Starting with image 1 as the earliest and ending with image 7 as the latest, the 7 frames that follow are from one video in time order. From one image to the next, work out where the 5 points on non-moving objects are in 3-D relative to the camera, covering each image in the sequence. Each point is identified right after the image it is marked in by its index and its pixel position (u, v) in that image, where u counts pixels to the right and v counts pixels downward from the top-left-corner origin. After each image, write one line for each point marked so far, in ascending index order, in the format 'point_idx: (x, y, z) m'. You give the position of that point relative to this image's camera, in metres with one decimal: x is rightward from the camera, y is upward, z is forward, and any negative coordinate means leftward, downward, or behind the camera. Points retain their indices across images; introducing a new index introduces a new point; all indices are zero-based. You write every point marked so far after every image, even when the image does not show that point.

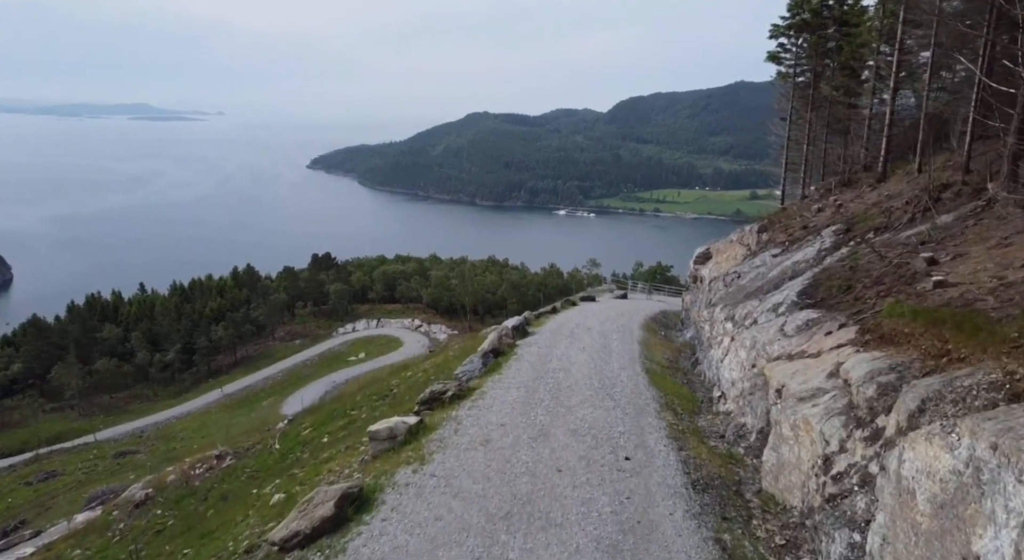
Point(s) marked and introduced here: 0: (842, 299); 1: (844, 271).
0: (+8.7, -0.5, +16.4) m
1: (+9.6, +0.3, +18.0) m
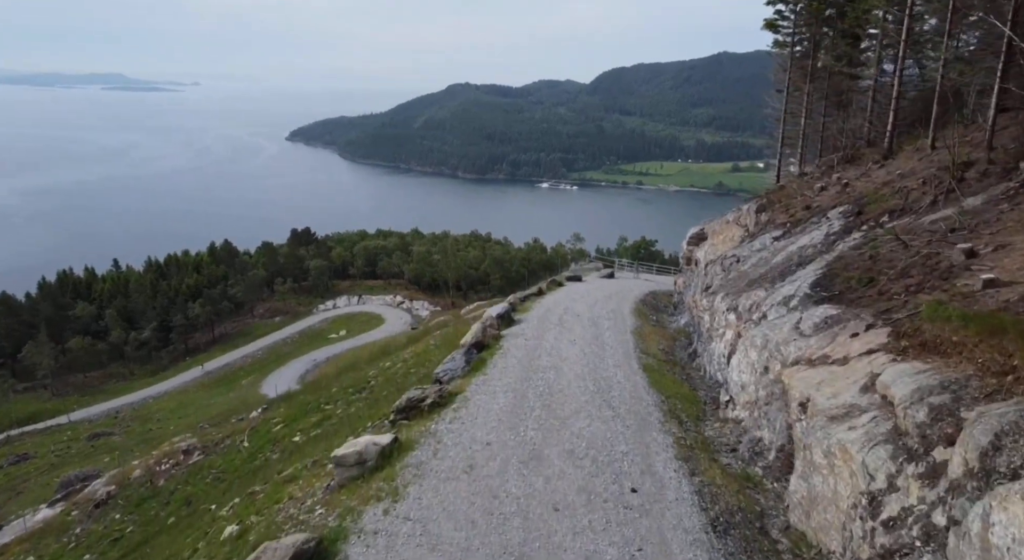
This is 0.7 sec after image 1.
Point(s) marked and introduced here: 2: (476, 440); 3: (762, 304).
0: (+8.4, -0.3, +14.7) m
1: (+9.2, +0.5, +16.3) m
2: (-0.8, -3.7, +14.2) m
3: (+7.4, -0.7, +18.3) m
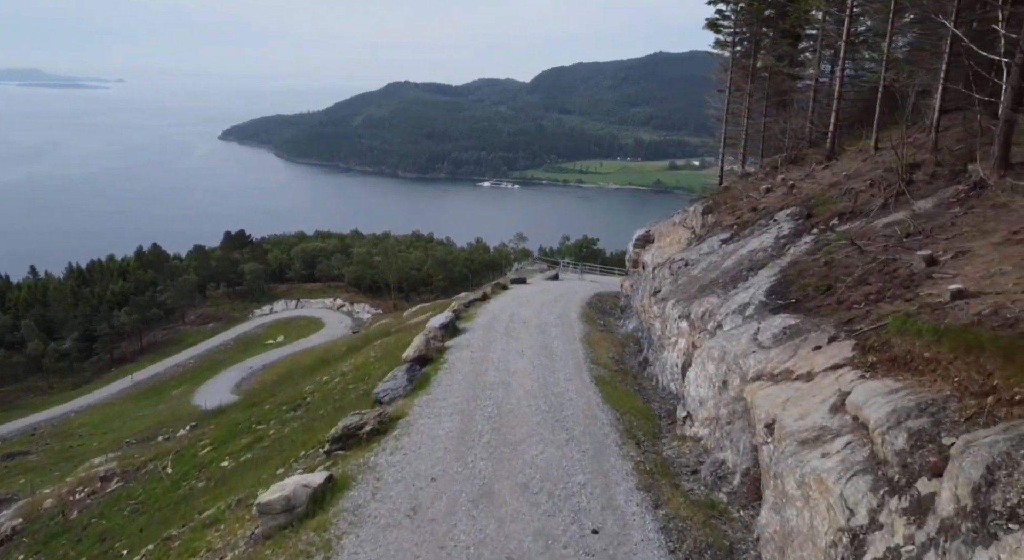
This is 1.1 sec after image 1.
0: (+7.1, -0.5, +14.2) m
1: (+7.8, +0.4, +15.9) m
2: (-1.9, -4.1, +12.9) m
3: (+5.8, -0.9, +17.7) m
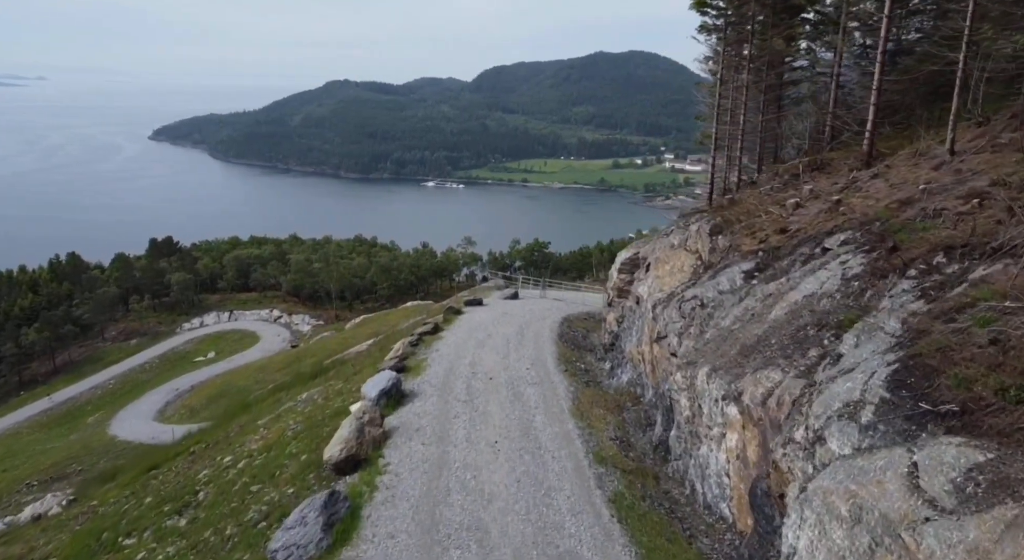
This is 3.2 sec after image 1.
0: (+7.0, -1.9, +8.3) m
1: (+7.5, -1.0, +10.0) m
2: (-1.9, -5.7, +6.3) m
3: (+5.4, -2.3, +11.7) m
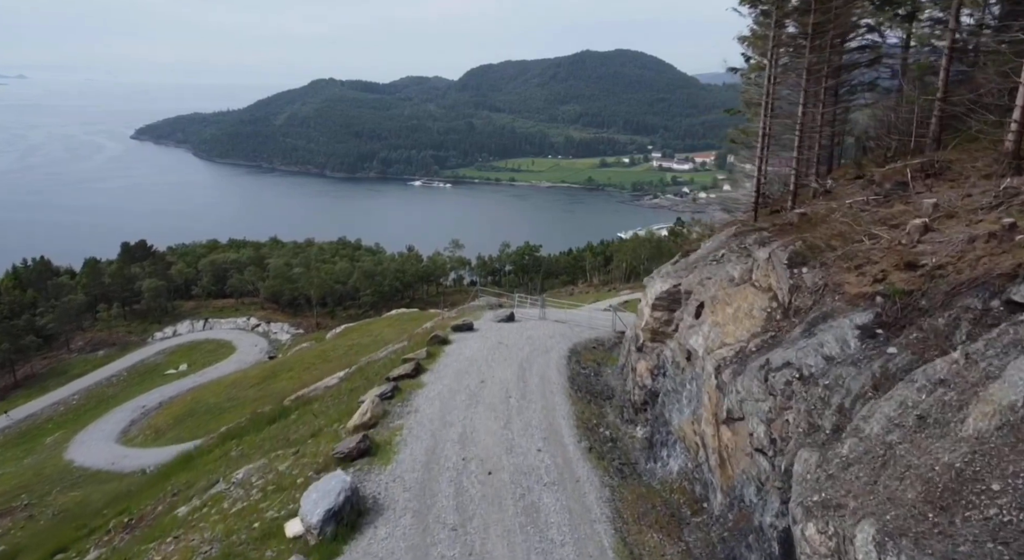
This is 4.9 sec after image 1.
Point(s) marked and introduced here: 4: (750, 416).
0: (+7.4, -3.2, +2.0) m
1: (+7.9, -2.4, +3.7) m
2: (-1.3, -7.0, -0.2) m
3: (+5.8, -3.7, +5.3) m
4: (+5.2, -3.0, +13.7) m
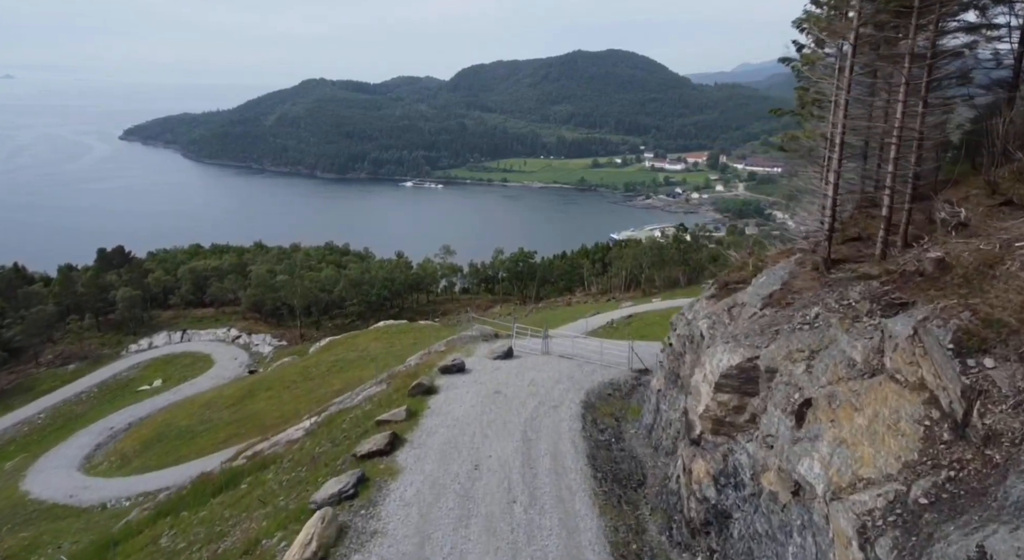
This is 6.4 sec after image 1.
0: (+7.8, -4.9, -4.2) m
1: (+8.3, -4.0, -2.5) m
2: (-0.9, -8.7, -6.6) m
3: (+6.1, -5.3, -0.9) m
4: (+5.4, -4.7, +7.5) m
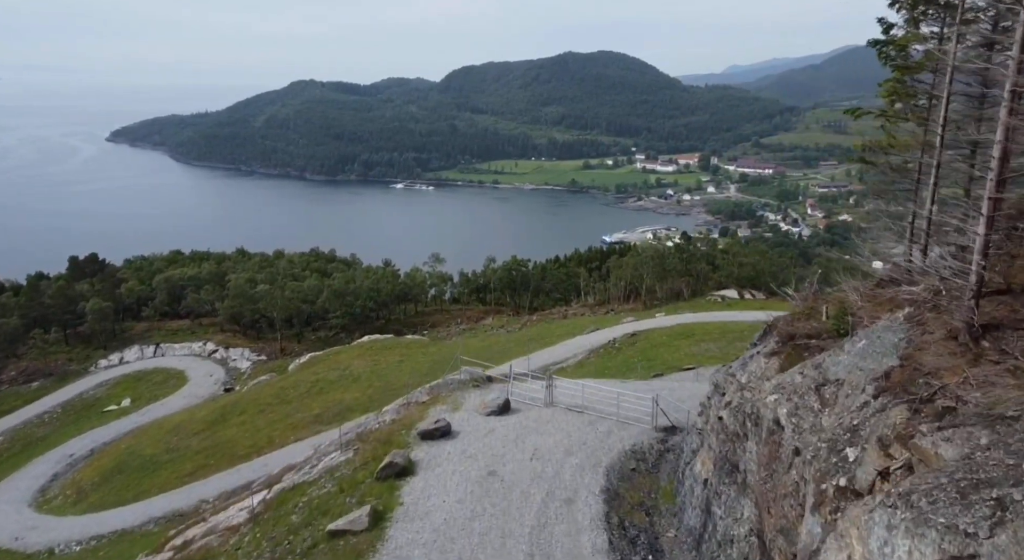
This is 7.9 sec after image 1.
0: (+8.2, -6.6, -10.8) m
1: (+8.6, -5.7, -9.1) m
2: (-0.4, -10.4, -13.3) m
3: (+6.5, -7.0, -7.5) m
4: (+5.7, -6.4, +0.8) m
